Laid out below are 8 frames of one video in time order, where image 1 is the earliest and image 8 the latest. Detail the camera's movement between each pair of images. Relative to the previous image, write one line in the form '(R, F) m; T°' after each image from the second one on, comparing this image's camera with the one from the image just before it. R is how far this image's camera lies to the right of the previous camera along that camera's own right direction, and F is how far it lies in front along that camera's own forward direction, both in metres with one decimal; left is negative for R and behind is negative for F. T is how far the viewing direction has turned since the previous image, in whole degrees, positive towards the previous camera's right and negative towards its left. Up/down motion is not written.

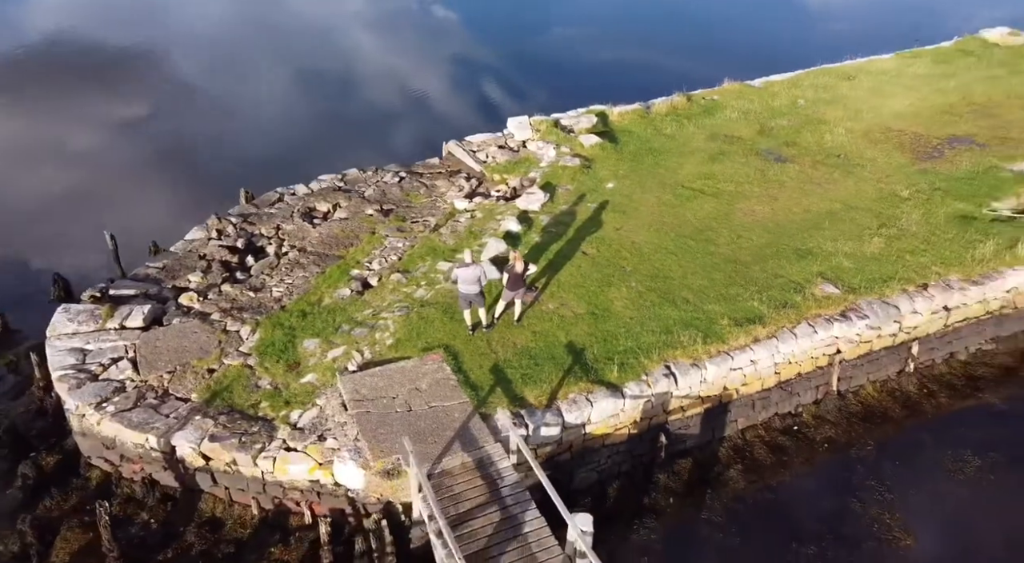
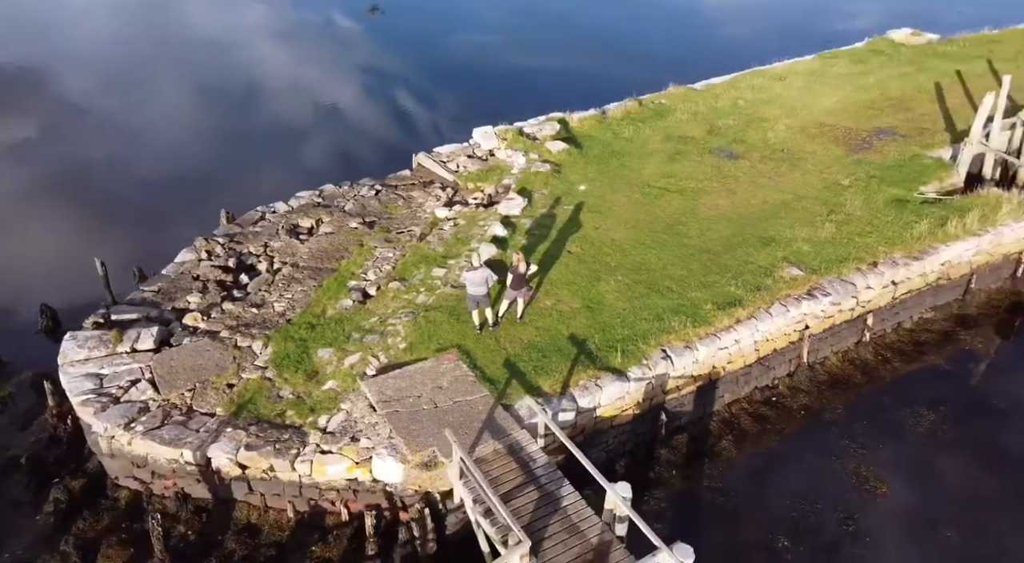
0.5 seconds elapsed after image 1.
(-1.5, -1.0) m; +6°
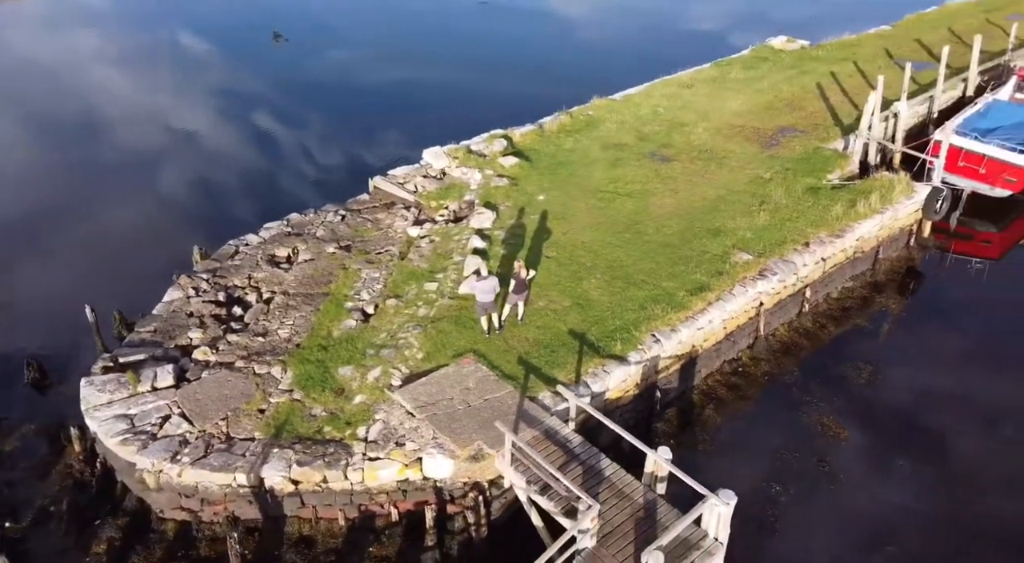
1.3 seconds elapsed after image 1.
(-2.6, -1.4) m; +9°
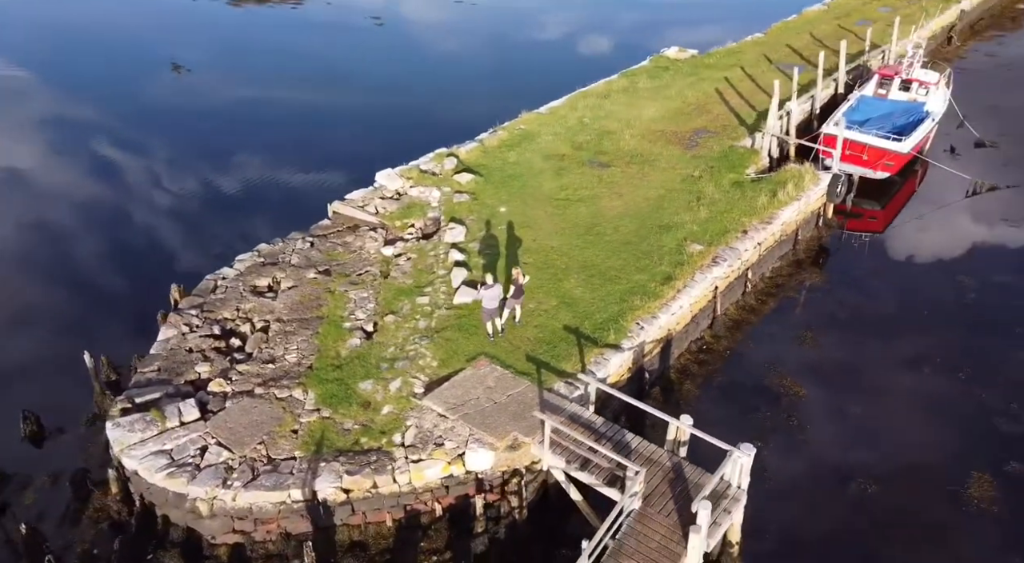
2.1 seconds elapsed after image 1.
(-2.8, -1.4) m; +9°
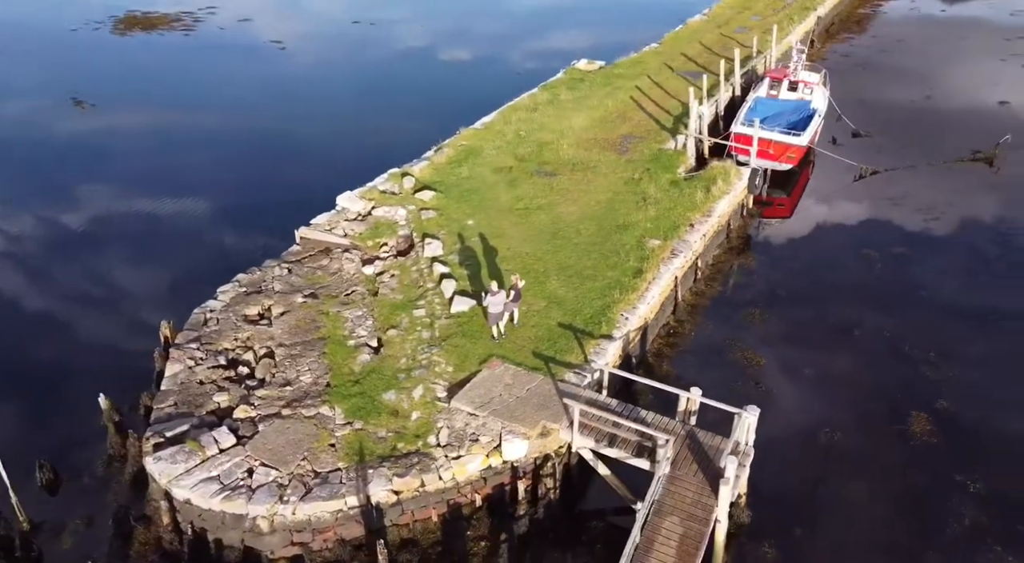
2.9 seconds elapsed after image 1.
(-3.1, -1.5) m; +9°
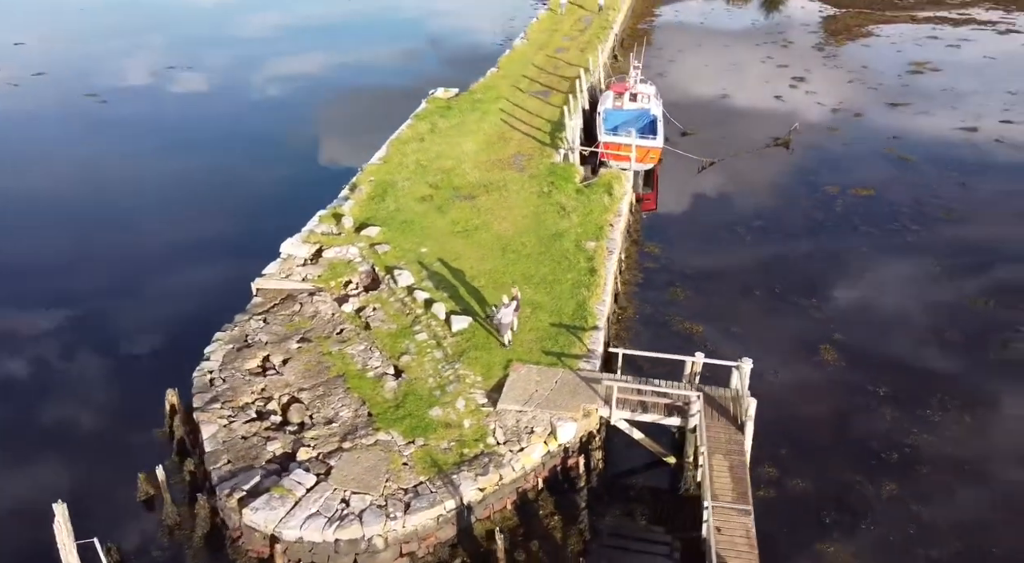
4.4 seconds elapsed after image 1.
(-6.4, -1.9) m; +17°
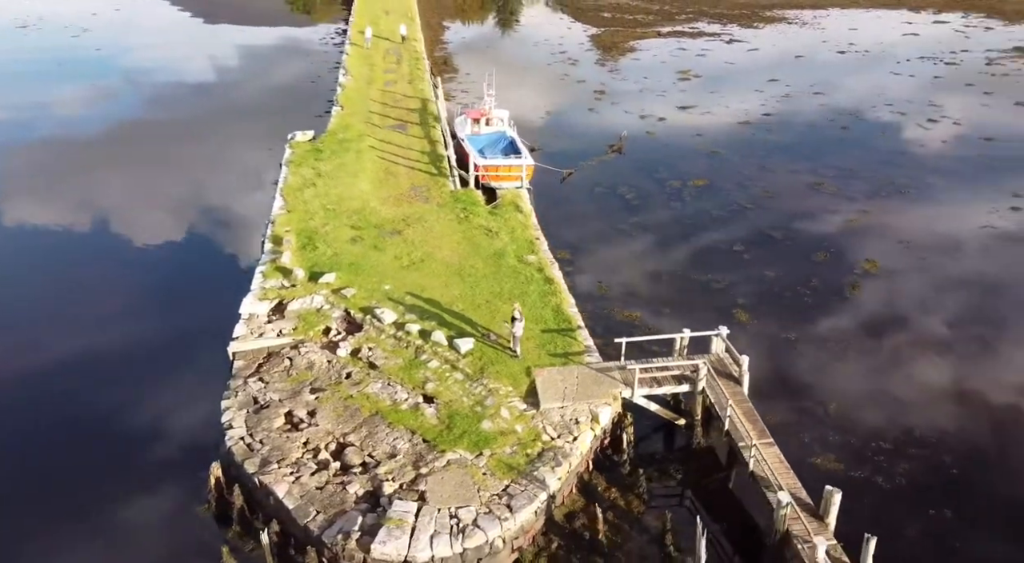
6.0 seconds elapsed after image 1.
(-8.1, -1.5) m; +19°
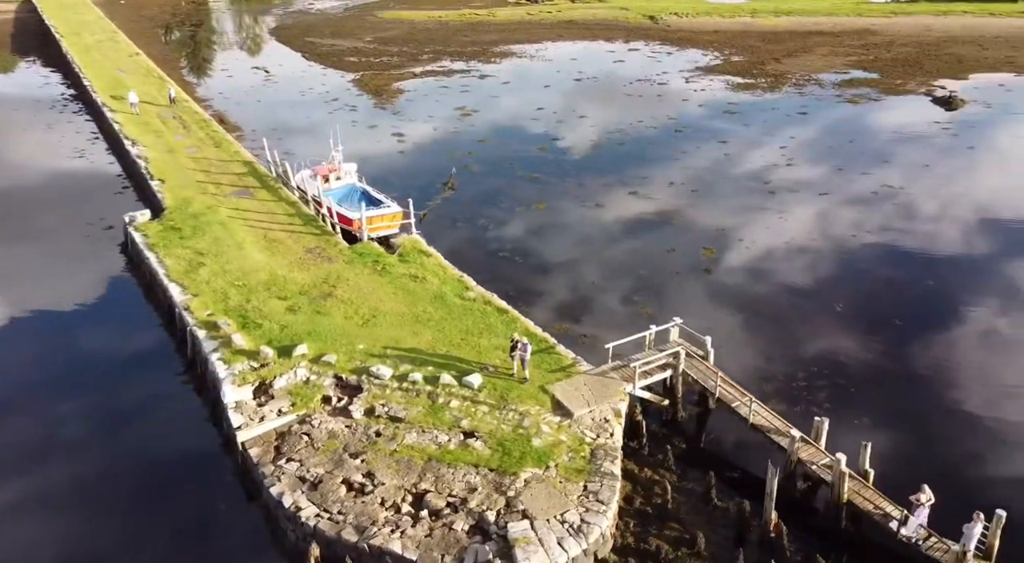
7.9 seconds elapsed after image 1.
(-10.8, -0.8) m; +23°
